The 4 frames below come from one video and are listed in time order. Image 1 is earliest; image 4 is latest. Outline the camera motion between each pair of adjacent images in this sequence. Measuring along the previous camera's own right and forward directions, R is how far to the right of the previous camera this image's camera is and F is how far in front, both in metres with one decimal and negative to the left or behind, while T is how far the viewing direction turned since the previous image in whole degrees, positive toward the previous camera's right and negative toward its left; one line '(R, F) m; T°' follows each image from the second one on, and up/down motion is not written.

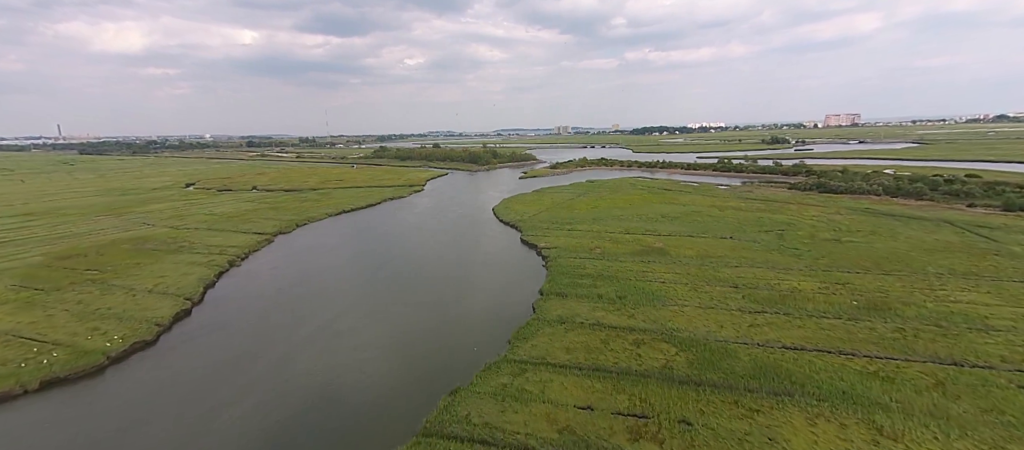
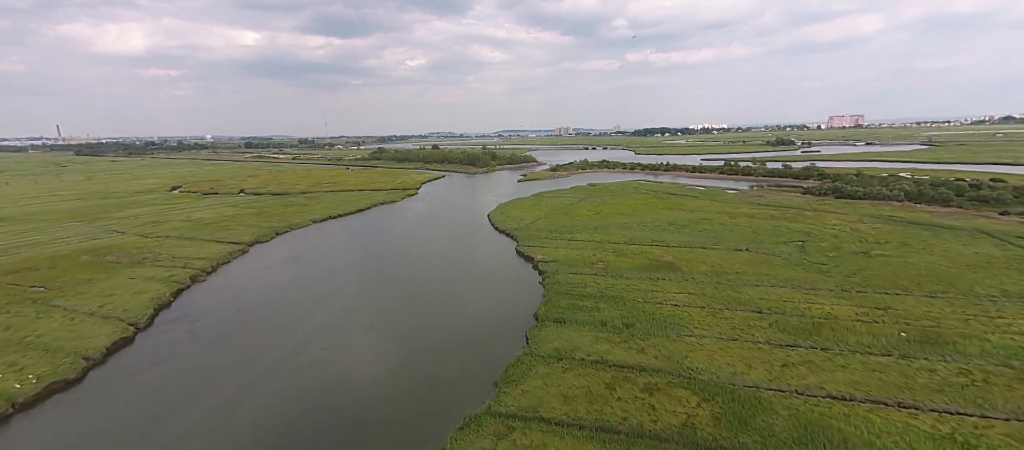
(+0.4, +2.4) m; 0°
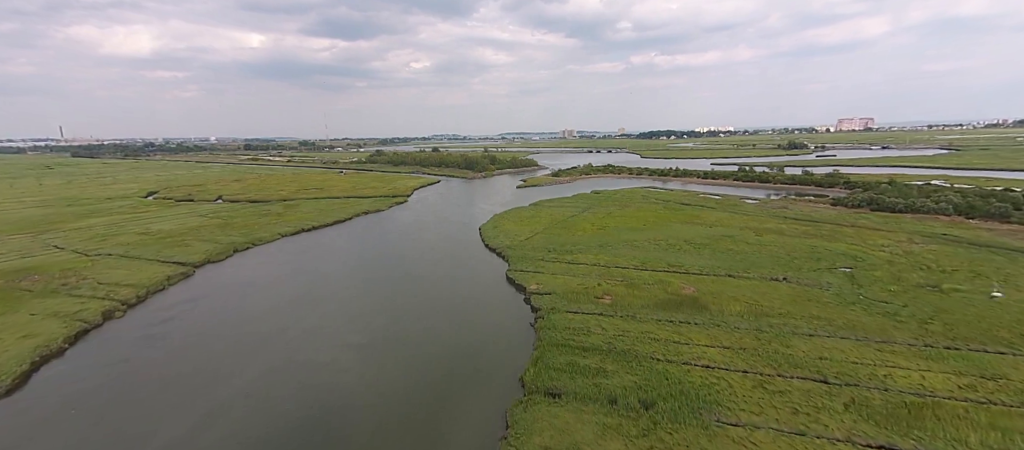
(+0.7, +4.1) m; 0°
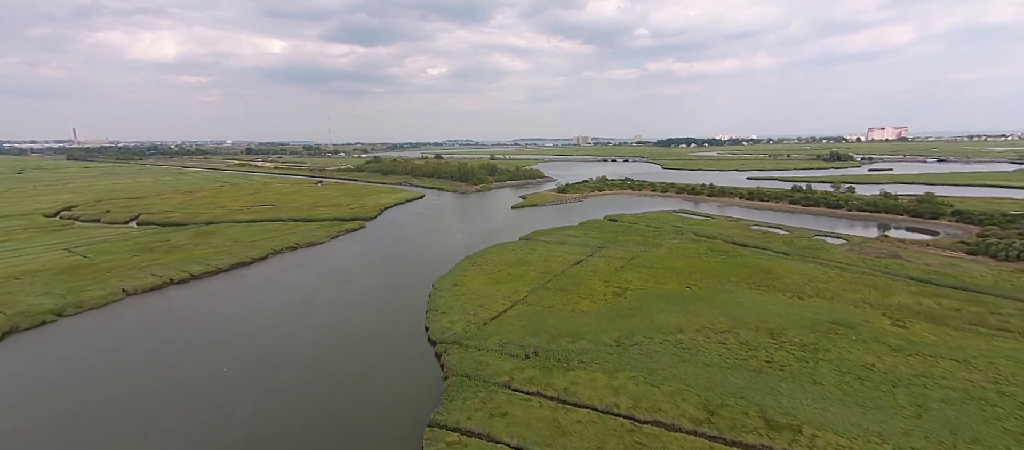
(+2.2, +11.5) m; -2°
